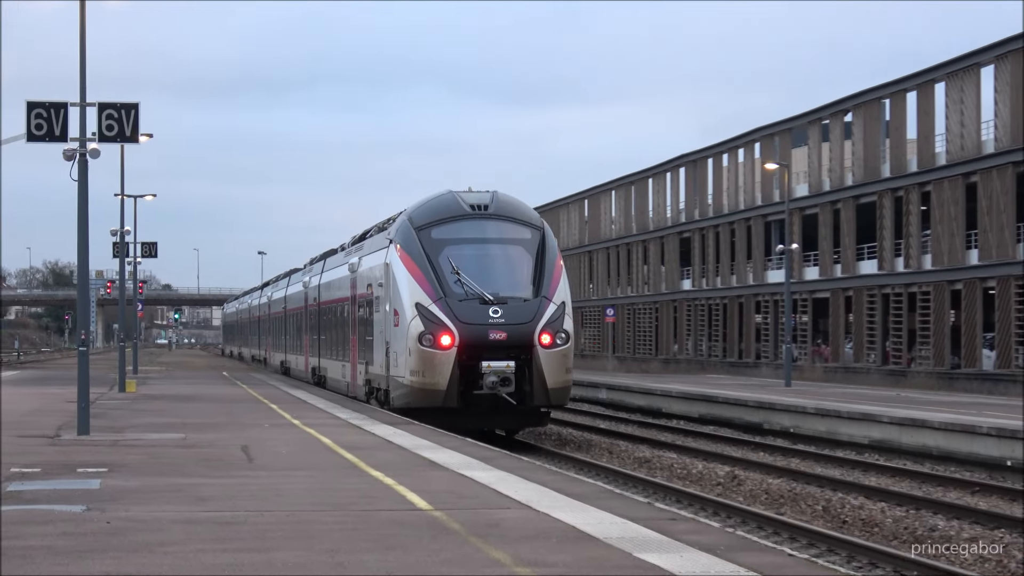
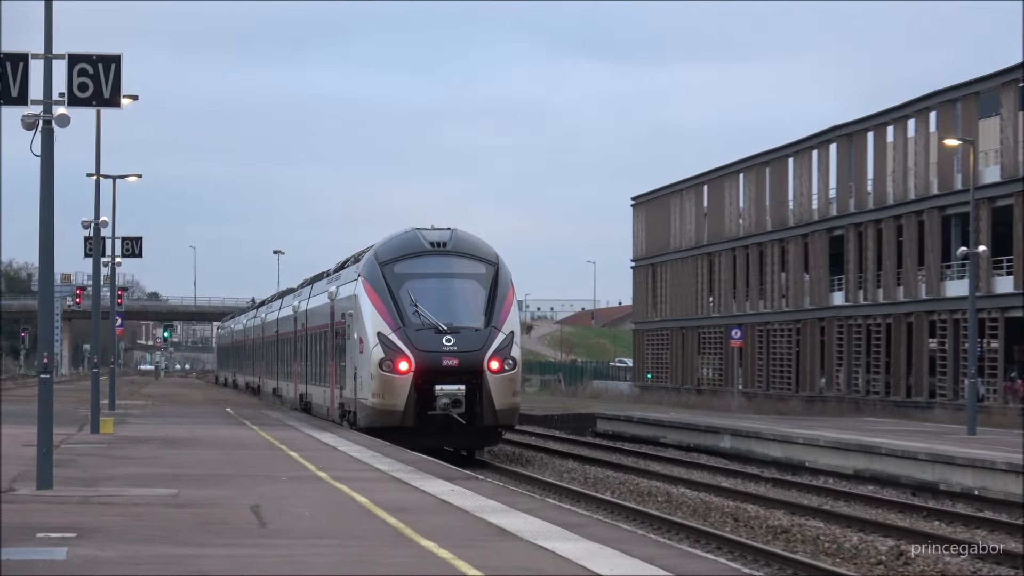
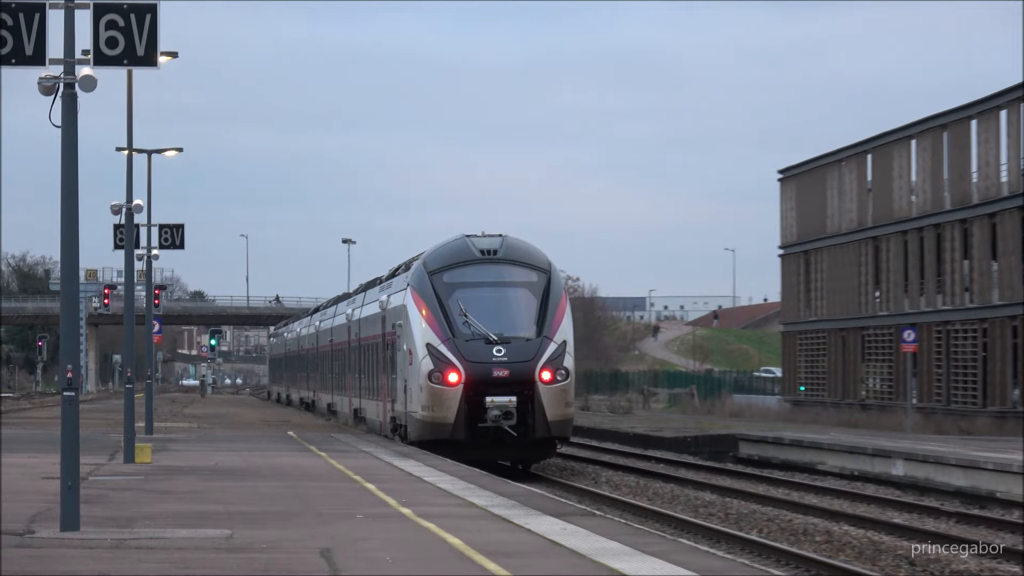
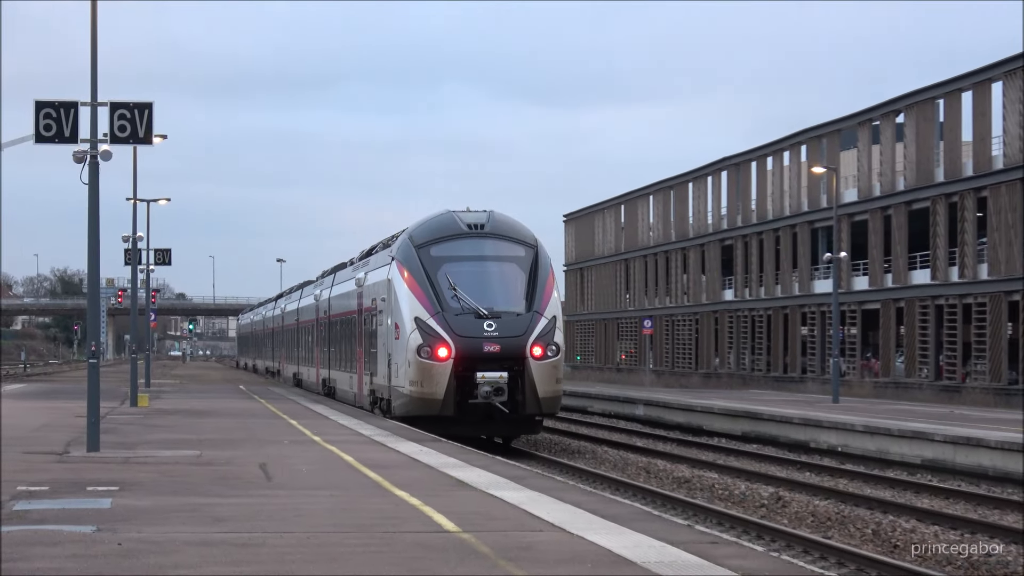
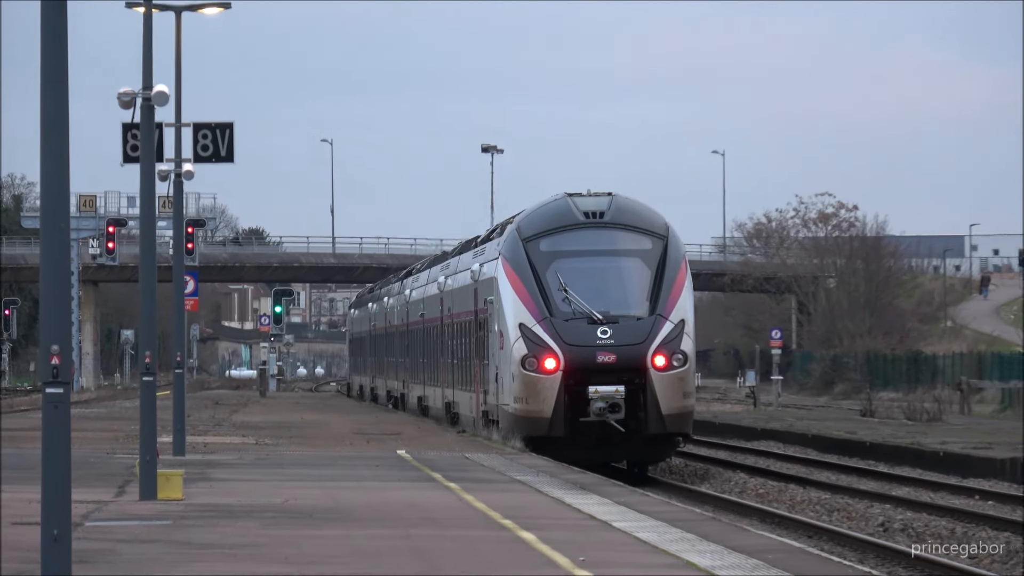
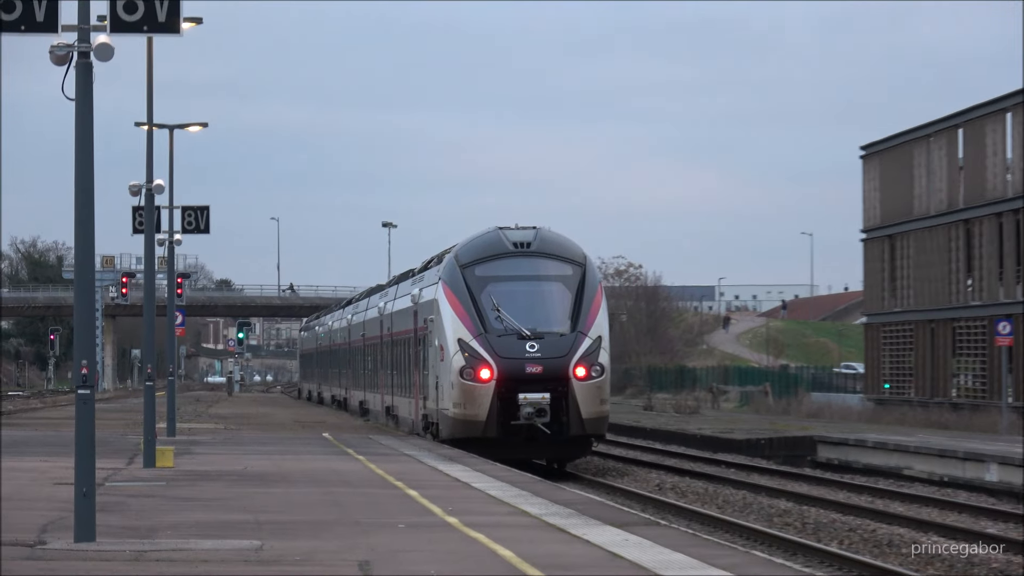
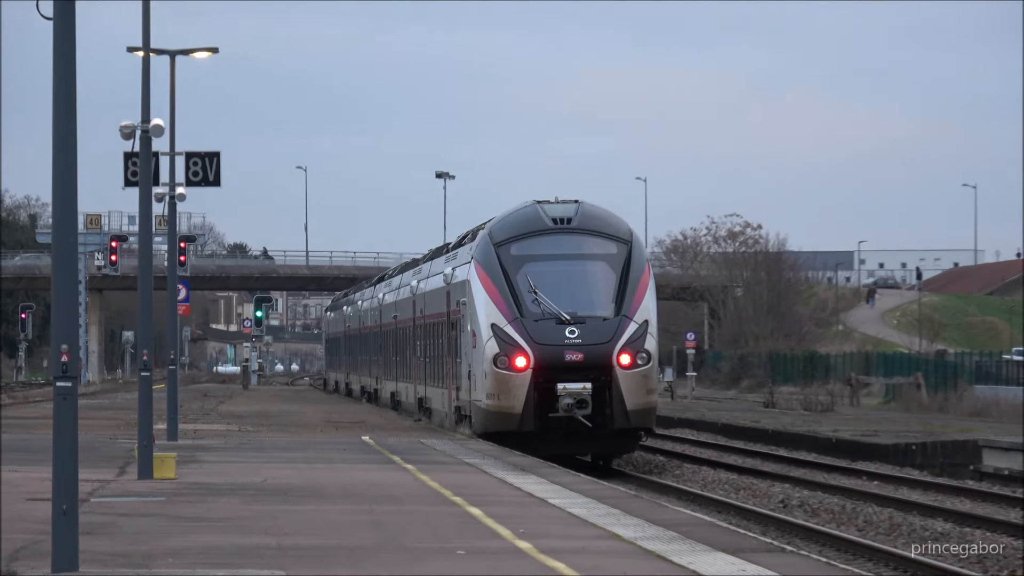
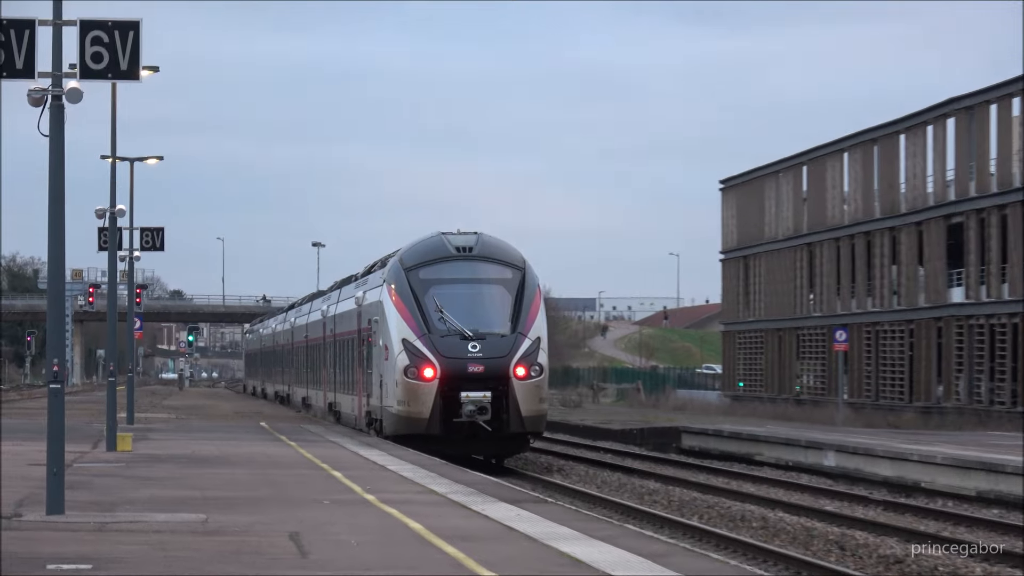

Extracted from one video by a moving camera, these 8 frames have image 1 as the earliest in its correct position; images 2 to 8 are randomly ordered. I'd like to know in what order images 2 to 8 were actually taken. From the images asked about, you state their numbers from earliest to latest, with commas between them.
4, 2, 8, 3, 6, 7, 5
